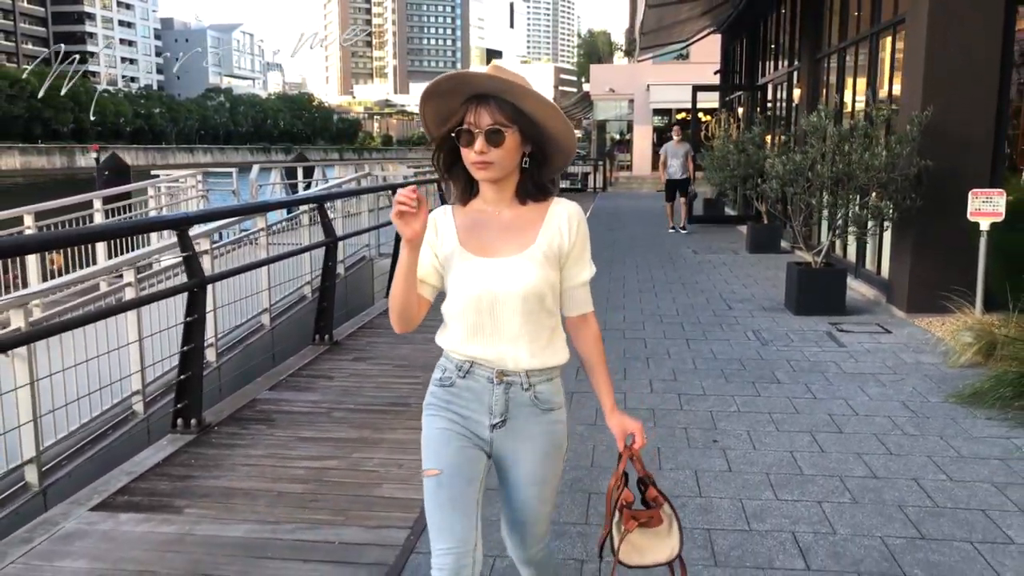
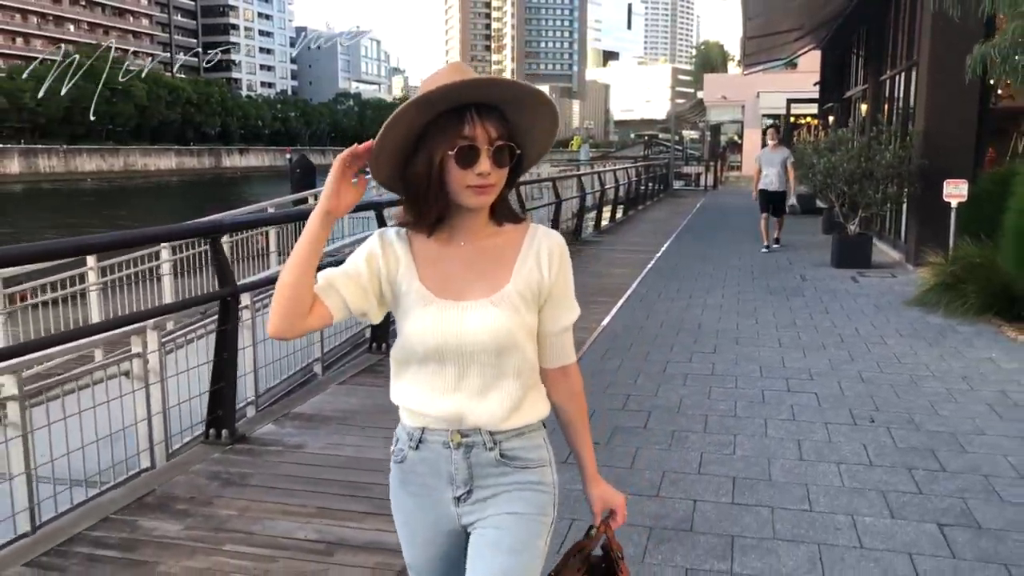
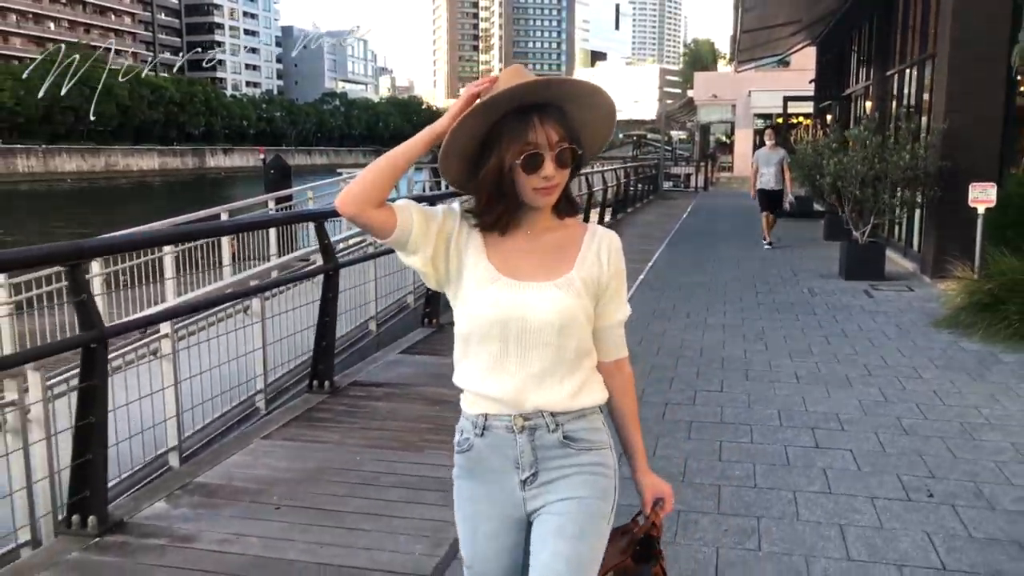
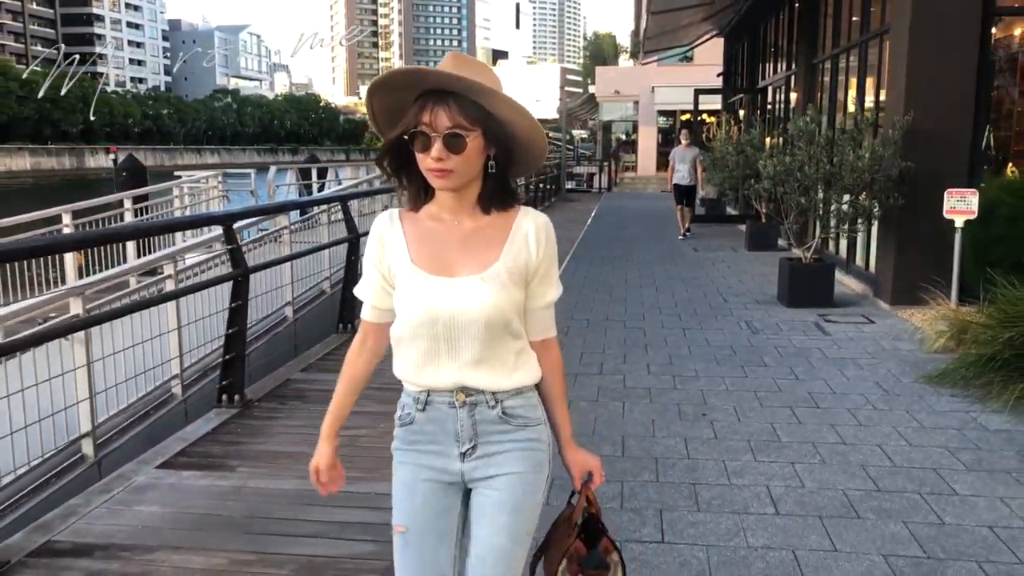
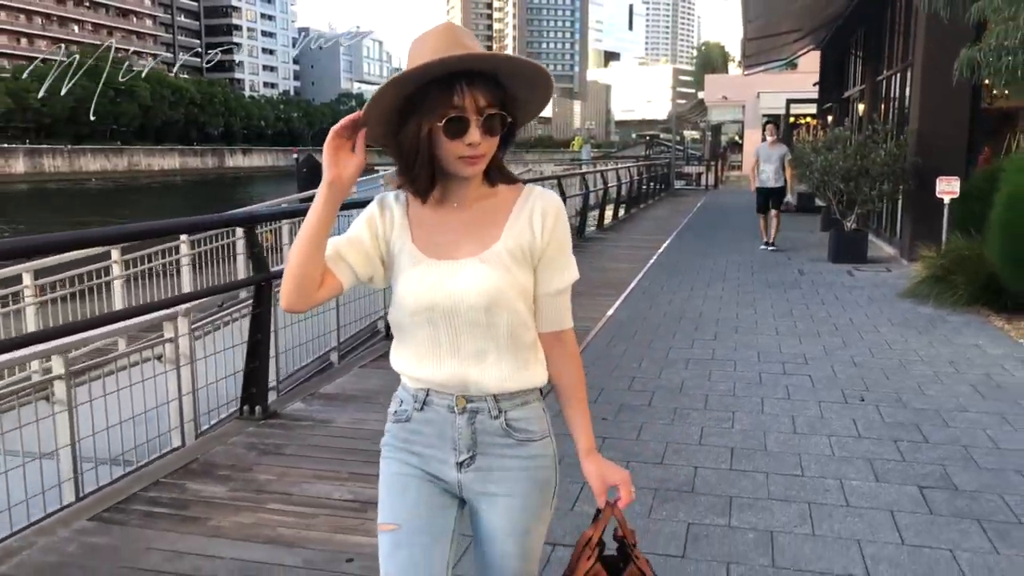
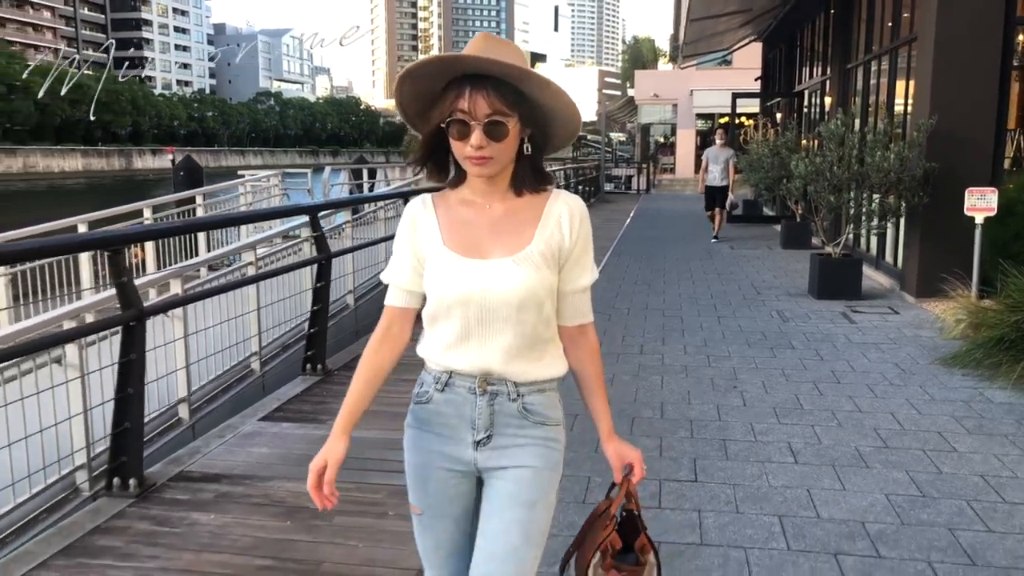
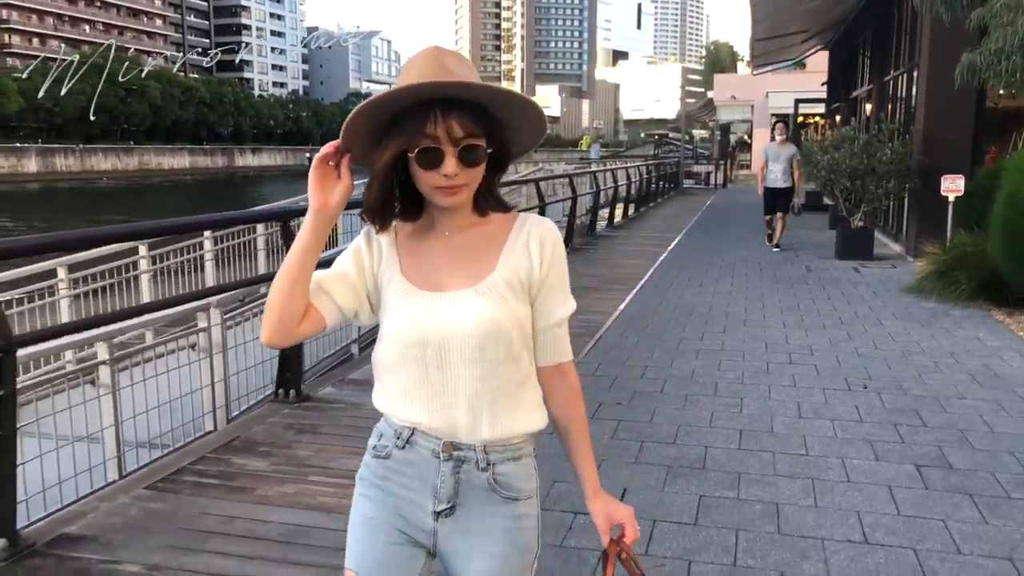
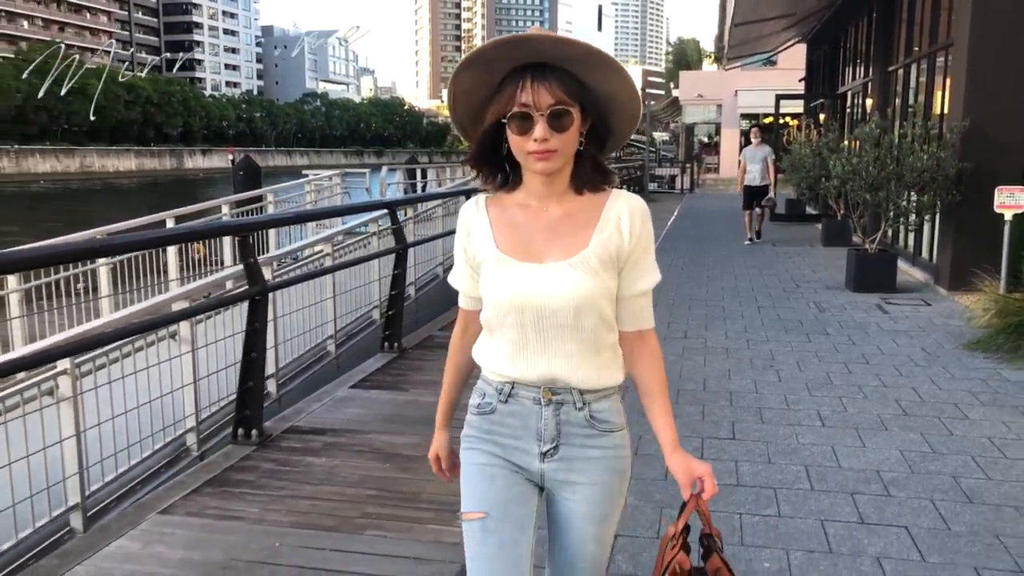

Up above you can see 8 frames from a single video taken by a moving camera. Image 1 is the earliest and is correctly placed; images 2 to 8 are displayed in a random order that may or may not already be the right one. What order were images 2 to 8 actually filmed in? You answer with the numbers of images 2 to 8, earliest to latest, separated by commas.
4, 6, 8, 3, 2, 5, 7
